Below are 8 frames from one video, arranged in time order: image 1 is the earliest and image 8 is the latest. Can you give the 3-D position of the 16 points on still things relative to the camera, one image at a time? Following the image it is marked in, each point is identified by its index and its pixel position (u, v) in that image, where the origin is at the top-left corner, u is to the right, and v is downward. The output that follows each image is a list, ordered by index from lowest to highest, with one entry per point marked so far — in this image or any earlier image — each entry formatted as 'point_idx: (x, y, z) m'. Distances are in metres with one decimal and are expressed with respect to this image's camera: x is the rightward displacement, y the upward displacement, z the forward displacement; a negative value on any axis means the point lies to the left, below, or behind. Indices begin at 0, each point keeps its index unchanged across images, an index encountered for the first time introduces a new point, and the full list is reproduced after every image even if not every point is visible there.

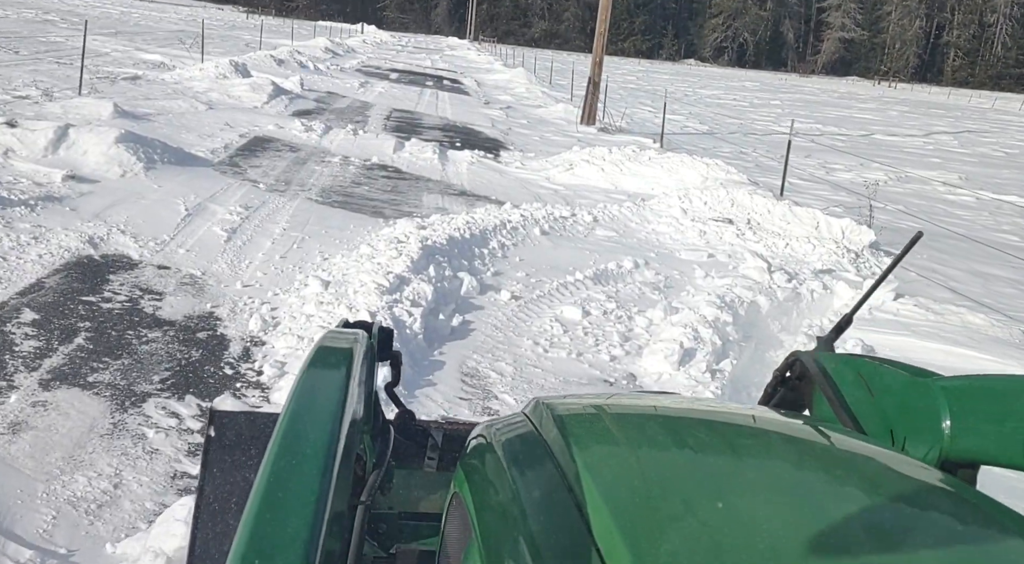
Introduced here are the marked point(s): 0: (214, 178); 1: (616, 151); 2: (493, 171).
0: (-3.0, +1.0, +10.8) m
1: (+1.4, +1.7, +14.0) m
2: (-0.2, +1.4, +13.8) m
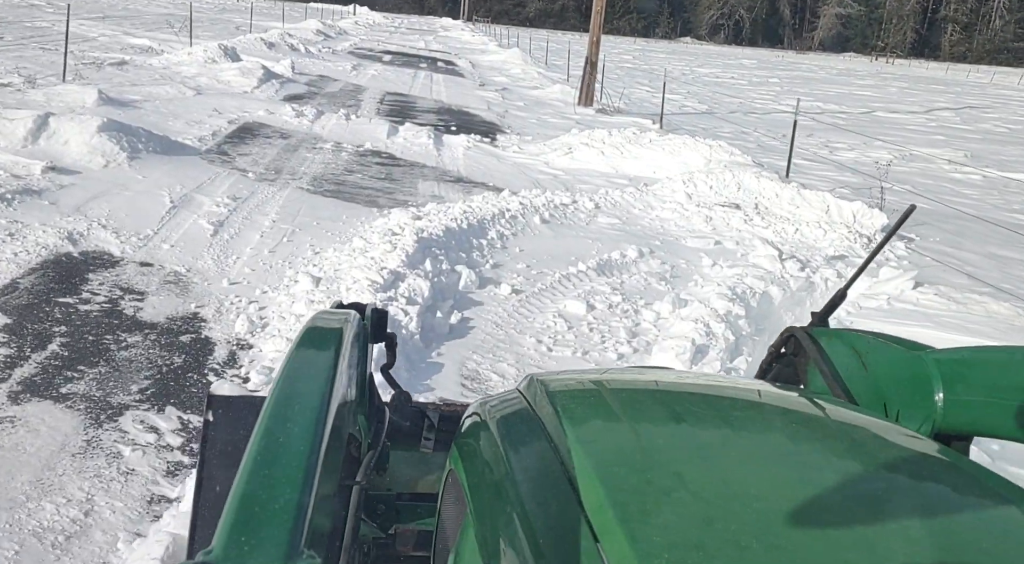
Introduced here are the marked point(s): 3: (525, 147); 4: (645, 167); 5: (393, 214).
0: (-3.1, +1.1, +10.5) m
1: (+1.4, +1.9, +13.7) m
2: (-0.3, +1.6, +13.4) m
3: (+0.2, +1.8, +14.3) m
4: (+1.6, +1.4, +12.5) m
5: (-0.9, +0.5, +8.3) m
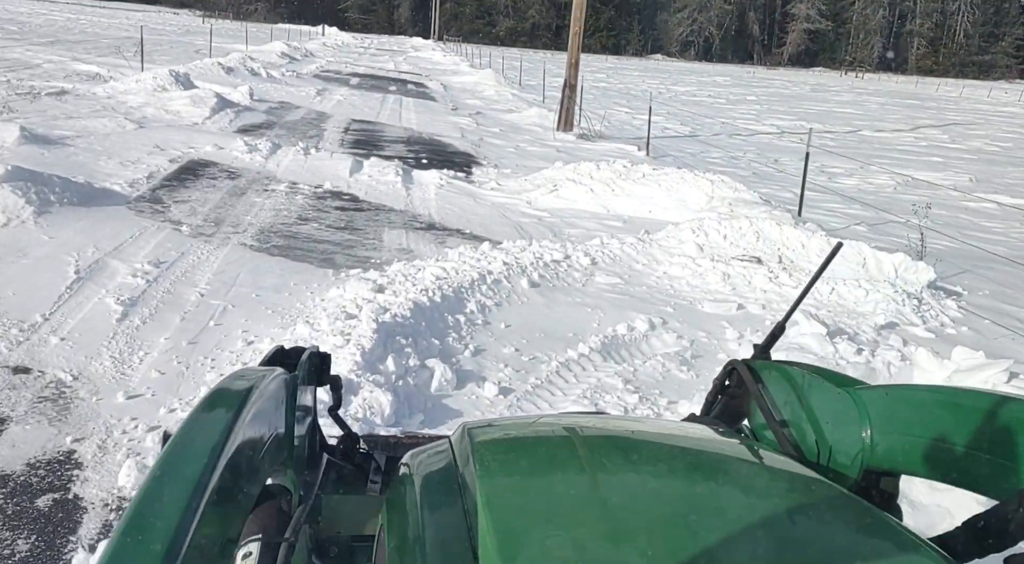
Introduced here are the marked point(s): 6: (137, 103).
0: (-3.2, +0.5, +8.9) m
1: (+1.1, +1.3, +12.3) m
2: (-0.5, +1.0, +12.0) m
3: (-0.1, +1.2, +12.9) m
4: (+1.4, +0.8, +11.0) m
5: (-1.0, 0.0, +6.8) m
6: (-6.6, +3.2, +19.1) m
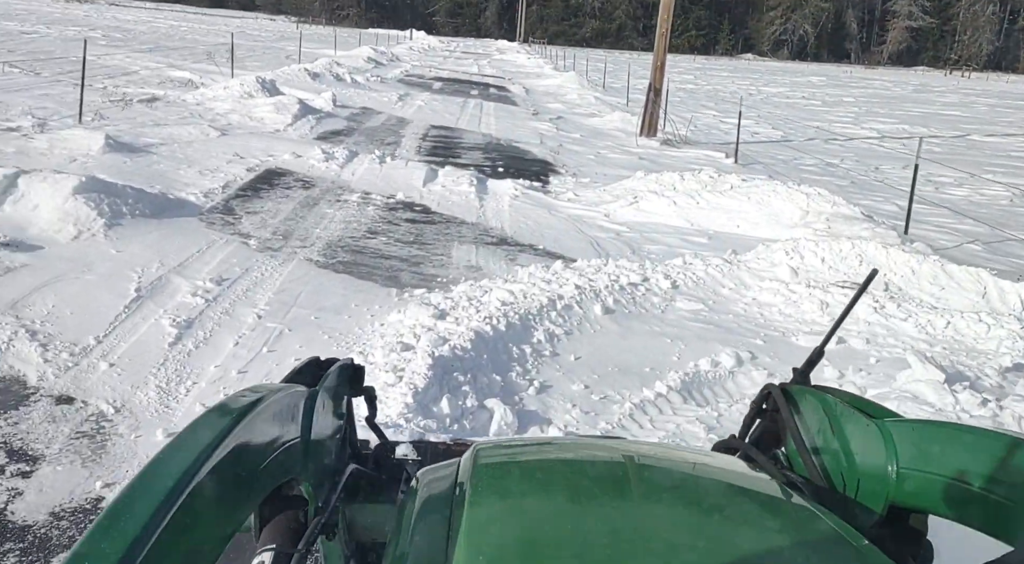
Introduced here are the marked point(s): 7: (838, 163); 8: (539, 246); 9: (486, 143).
0: (-2.6, +0.4, +8.8) m
1: (+2.0, +1.2, +11.8) m
2: (+0.3, +0.8, +11.6) m
3: (+0.8, +1.1, +12.5) m
4: (+2.1, +0.6, +10.5) m
5: (-0.6, -0.1, +6.5) m
6: (-5.2, +3.1, +19.1) m
7: (+5.9, +2.2, +19.4) m
8: (+0.2, +0.3, +9.4) m
9: (-0.4, +2.3, +17.9) m
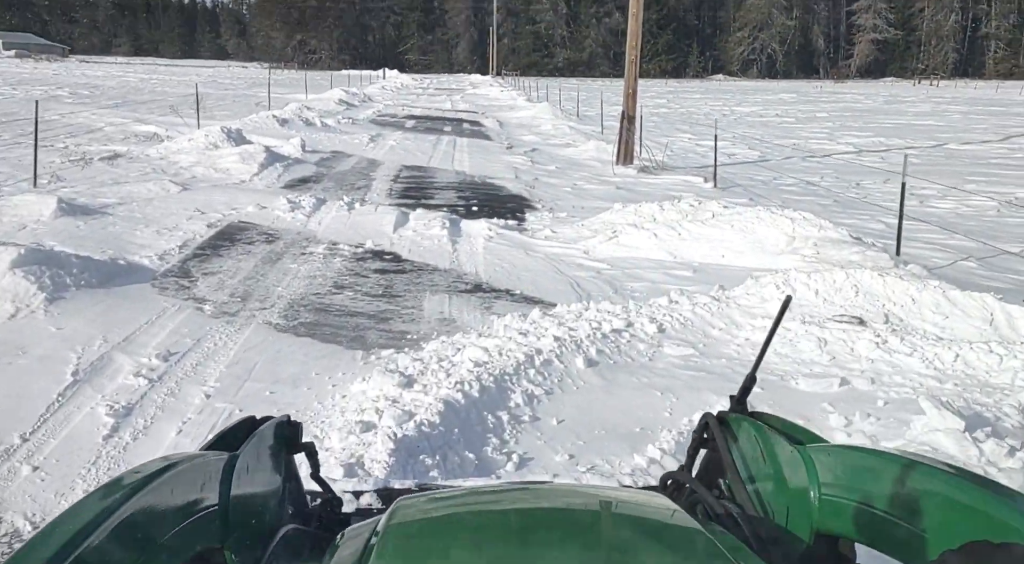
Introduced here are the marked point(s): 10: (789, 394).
0: (-2.8, -0.1, +8.2) m
1: (+1.7, +0.8, +11.3) m
2: (+0.1, +0.4, +11.1) m
3: (+0.5, +0.6, +12.0) m
4: (+1.9, +0.3, +10.0) m
5: (-0.7, -0.5, +5.9) m
6: (-5.7, +2.1, +18.6) m
7: (+5.5, +1.8, +19.0) m
8: (0.0, -0.1, +8.9) m
9: (-0.9, +1.6, +17.4) m
10: (+1.5, -0.6, +5.8) m
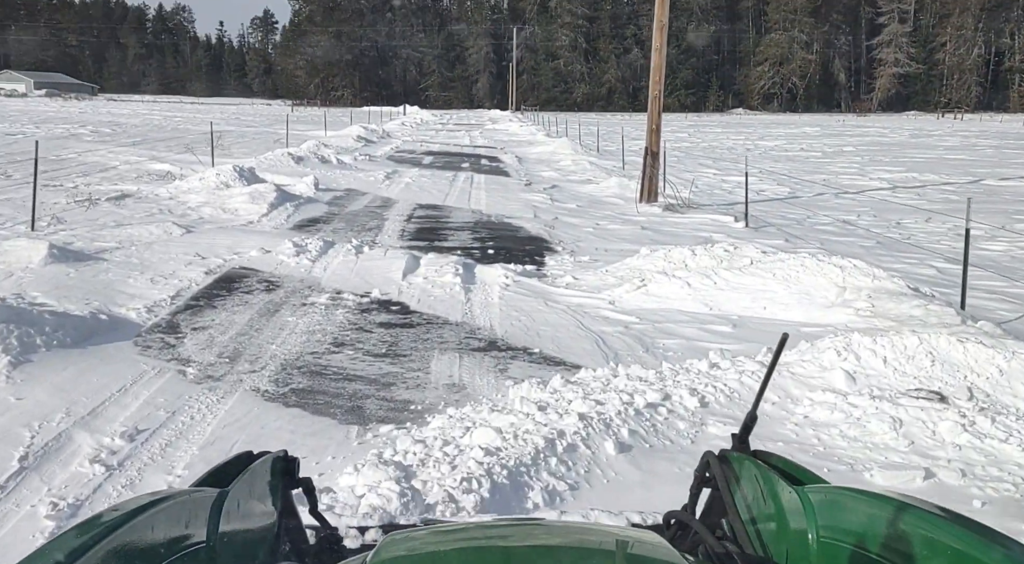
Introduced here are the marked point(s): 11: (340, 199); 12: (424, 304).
0: (-2.7, -0.6, +7.4) m
1: (+1.9, +0.3, +10.4) m
2: (+0.2, -0.1, +10.2) m
3: (+0.7, +0.1, +11.1) m
4: (+2.0, -0.2, +9.1) m
5: (-0.7, -0.8, +5.0) m
6: (-5.4, +1.3, +17.9) m
7: (+5.8, +1.1, +18.1) m
8: (+0.2, -0.5, +8.0) m
9: (-0.6, +0.9, +16.5) m
10: (+1.6, -0.9, +4.9) m
11: (-3.2, +1.5, +19.7) m
12: (-0.8, -0.2, +9.8) m
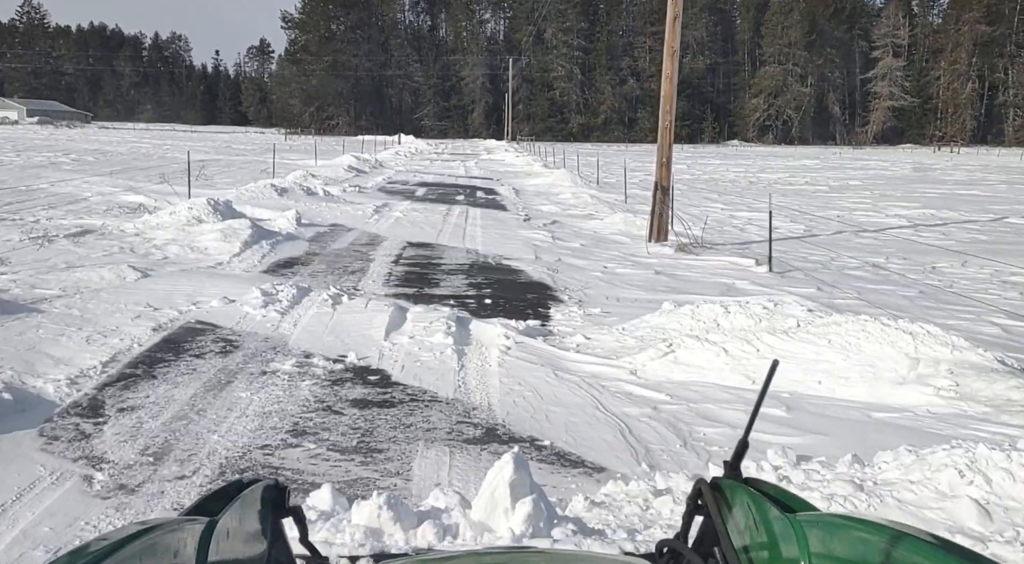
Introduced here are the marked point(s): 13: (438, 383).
0: (-2.7, -1.0, +5.7) m
1: (+1.9, -0.2, +8.8) m
2: (+0.2, -0.6, +8.6) m
3: (+0.7, -0.5, +9.5) m
4: (+2.0, -0.6, +7.5) m
5: (-0.6, -1.2, +3.4) m
6: (-5.4, +0.6, +16.3) m
7: (+5.8, +0.3, +16.5) m
8: (+0.2, -0.9, +6.3) m
9: (-0.6, +0.3, +14.9) m
10: (+1.6, -1.3, +3.3) m
11: (-3.2, +0.8, +18.1) m
12: (-0.8, -0.7, +8.1) m
13: (-0.5, -0.7, +7.9) m
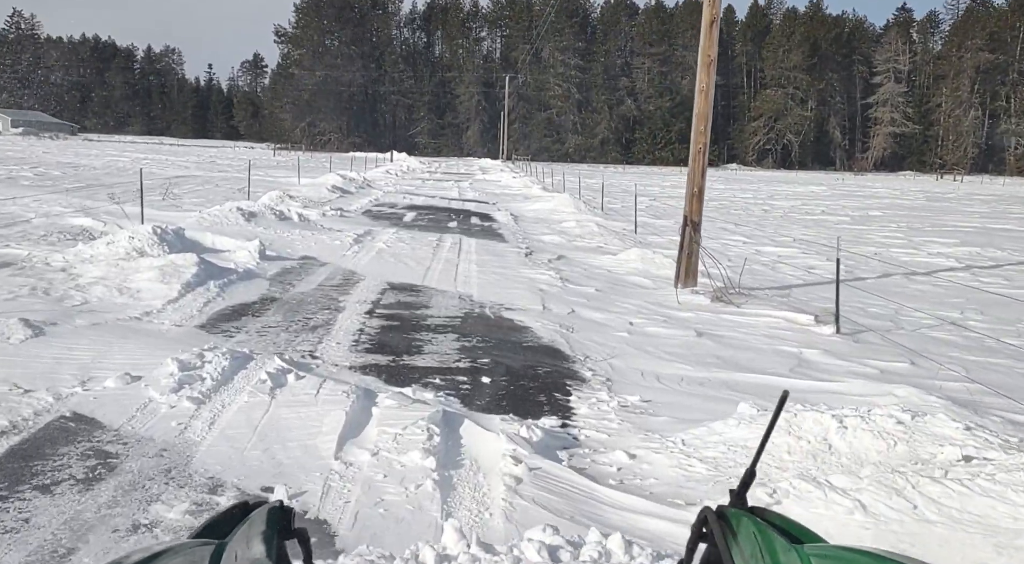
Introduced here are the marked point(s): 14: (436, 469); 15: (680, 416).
0: (-2.6, -1.4, +2.8) m
1: (+2.0, -0.8, +5.9) m
2: (+0.3, -1.2, +5.6) m
3: (+0.8, -1.0, +6.6) m
4: (+2.1, -1.2, +4.6) m
5: (-0.5, -1.6, +0.4) m
6: (-5.4, +0.1, +13.3) m
7: (+5.8, -0.5, +13.6) m
8: (+0.3, -1.4, +3.4) m
9: (-0.5, -0.4, +12.0) m
10: (+1.7, -1.8, +0.3) m
11: (-3.2, +0.1, +15.2) m
12: (-0.7, -1.2, +5.2) m
13: (-0.5, -1.3, +4.9) m
14: (-0.4, -1.1, +6.2) m
15: (+1.2, -0.9, +7.6) m
